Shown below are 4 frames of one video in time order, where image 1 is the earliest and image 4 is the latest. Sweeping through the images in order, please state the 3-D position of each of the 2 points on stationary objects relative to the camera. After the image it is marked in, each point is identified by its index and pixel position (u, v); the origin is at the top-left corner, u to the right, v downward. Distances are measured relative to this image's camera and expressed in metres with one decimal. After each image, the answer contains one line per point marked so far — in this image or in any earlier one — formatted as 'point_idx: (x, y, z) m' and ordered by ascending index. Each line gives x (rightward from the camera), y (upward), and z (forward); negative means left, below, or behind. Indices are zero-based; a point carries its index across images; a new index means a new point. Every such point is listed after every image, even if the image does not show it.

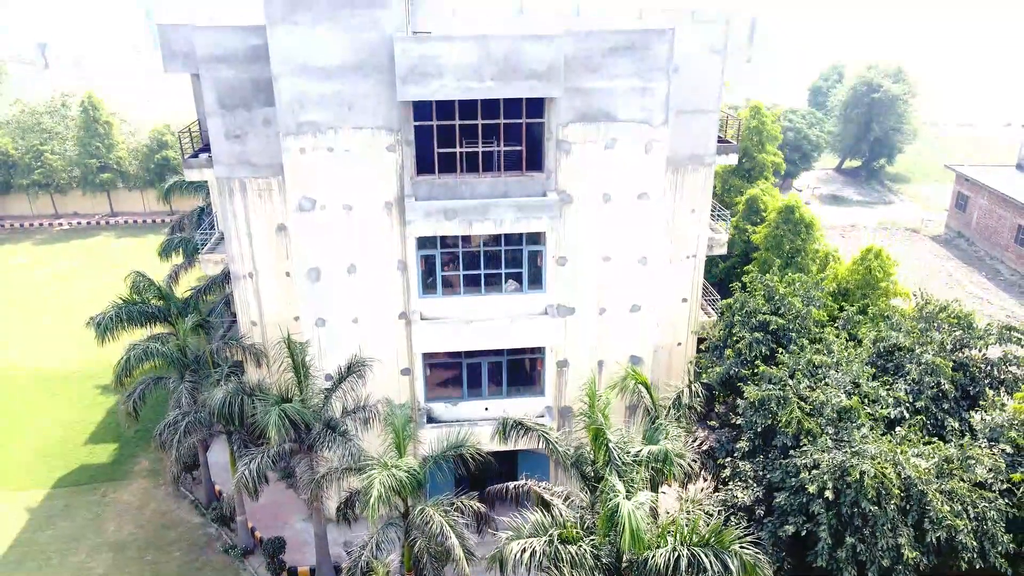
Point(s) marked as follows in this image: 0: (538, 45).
0: (+0.6, +6.0, +17.2) m
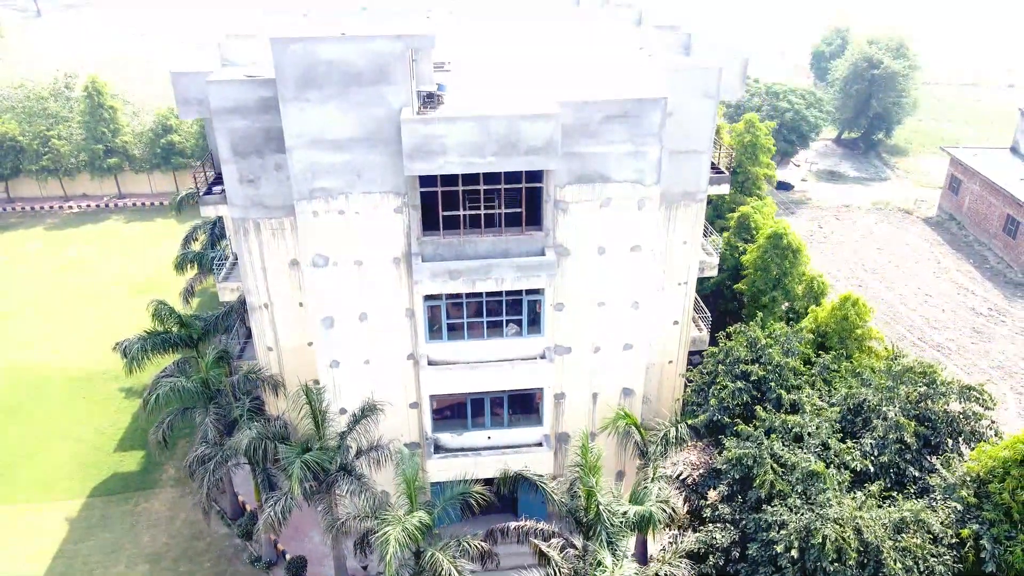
0: (+0.6, +4.3, +18.1) m
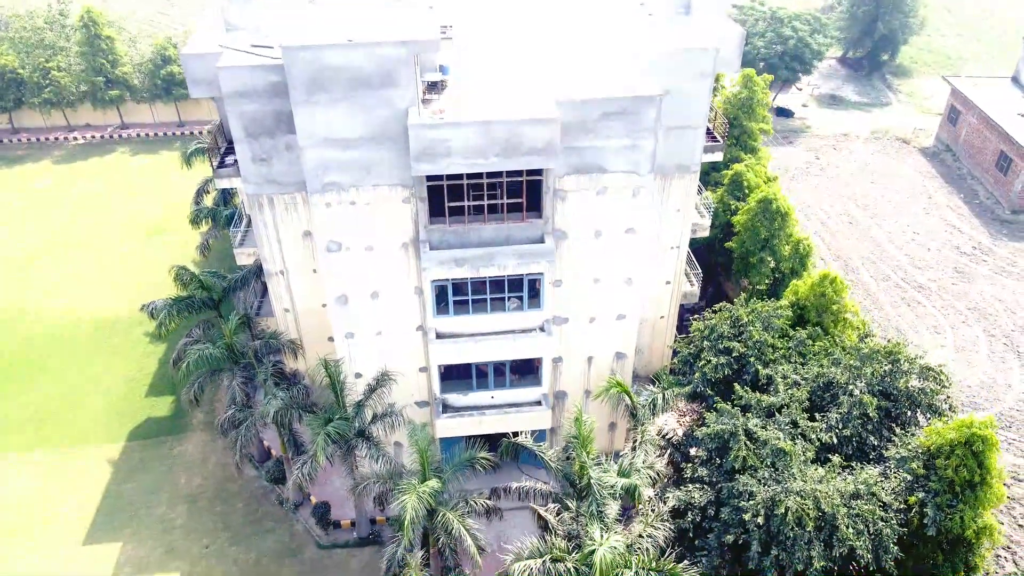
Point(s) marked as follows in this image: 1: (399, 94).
0: (+0.7, +4.4, +19.1) m
1: (-3.1, +5.3, +19.2) m
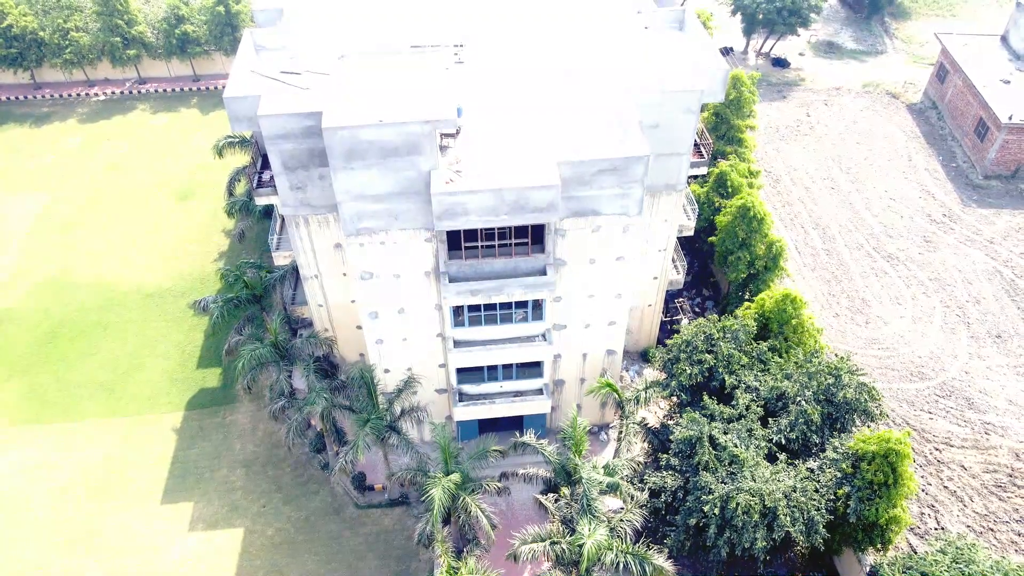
0: (+0.9, +3.1, +22.3) m
1: (-2.9, +4.1, +22.3) m
